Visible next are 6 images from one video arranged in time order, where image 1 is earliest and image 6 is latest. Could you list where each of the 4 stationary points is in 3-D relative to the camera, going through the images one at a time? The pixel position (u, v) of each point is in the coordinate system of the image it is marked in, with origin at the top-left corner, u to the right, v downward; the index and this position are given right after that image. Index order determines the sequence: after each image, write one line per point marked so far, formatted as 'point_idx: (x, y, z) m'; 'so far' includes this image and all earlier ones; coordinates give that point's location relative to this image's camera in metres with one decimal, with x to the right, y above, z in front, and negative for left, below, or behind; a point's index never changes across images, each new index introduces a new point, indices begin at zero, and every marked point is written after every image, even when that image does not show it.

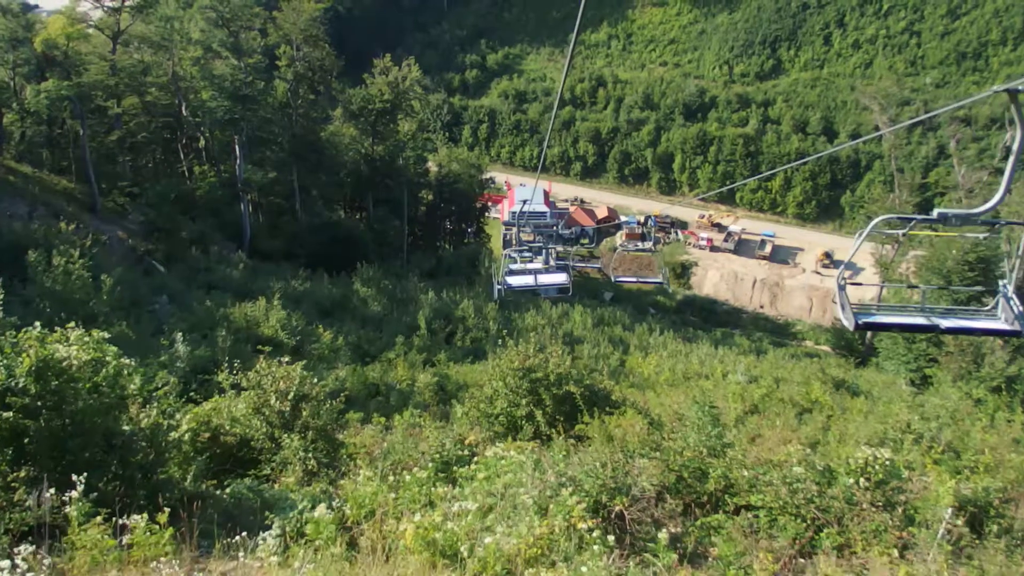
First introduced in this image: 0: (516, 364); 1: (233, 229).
0: (0.0, -0.3, +5.0) m
1: (-3.6, +0.8, +14.9) m
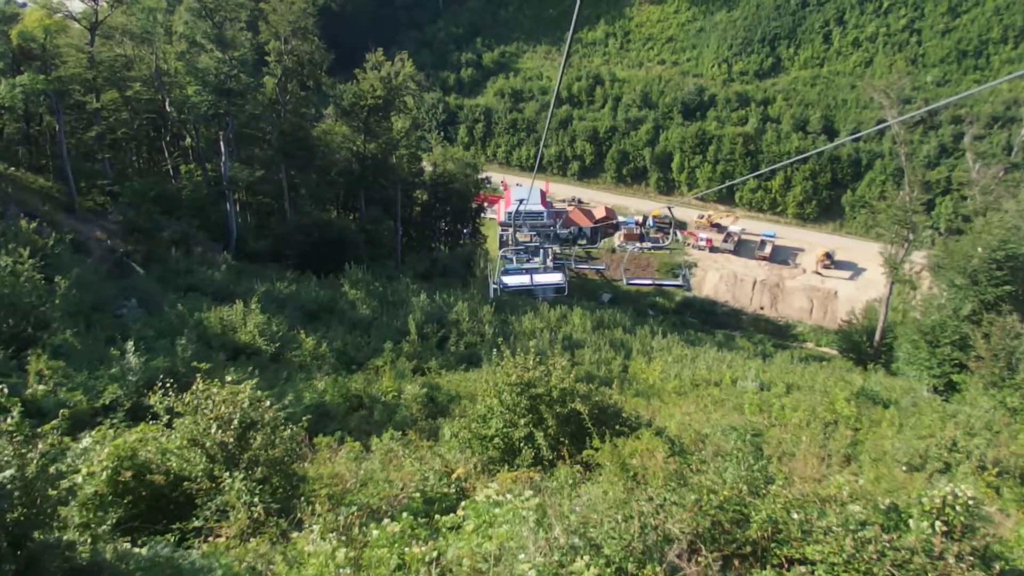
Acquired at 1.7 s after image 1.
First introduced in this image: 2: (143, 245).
0: (0.0, -0.4, +4.3) m
1: (-3.7, +0.7, +14.3) m
2: (-3.9, +0.5, +12.0) m
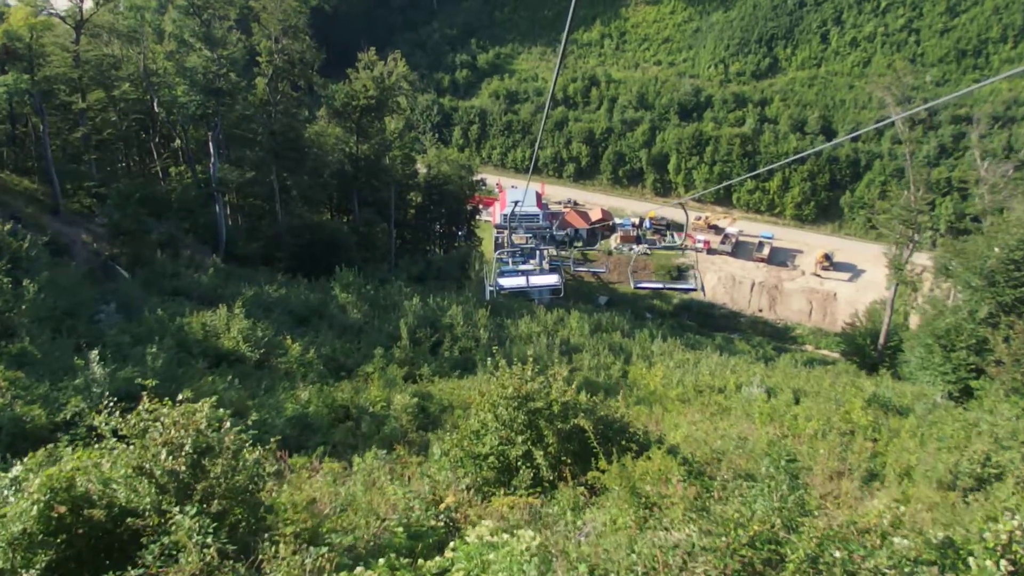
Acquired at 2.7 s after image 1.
0: (0.0, -0.4, +4.0) m
1: (-3.7, +0.7, +13.9) m
2: (-3.9, +0.4, +11.7) m
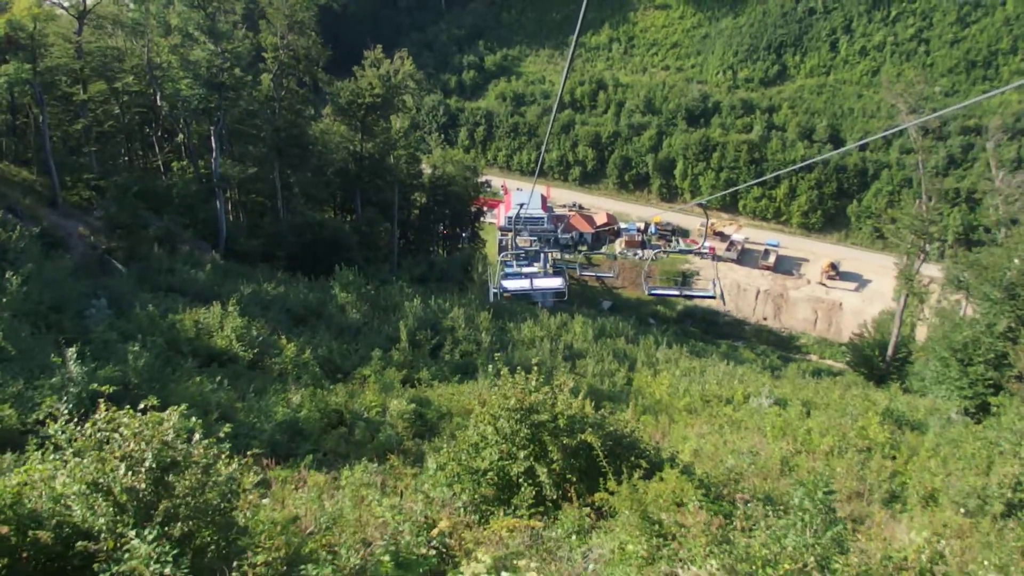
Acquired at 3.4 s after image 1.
0: (0.0, -0.4, +3.7) m
1: (-3.7, +0.7, +13.7) m
2: (-3.9, +0.5, +11.4) m
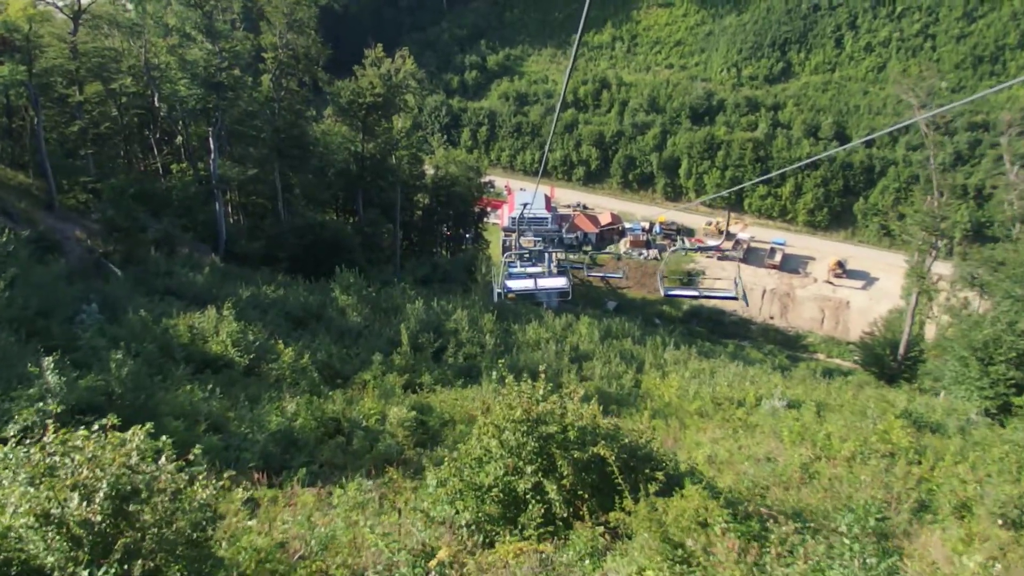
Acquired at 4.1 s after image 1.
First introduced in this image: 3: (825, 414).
0: (0.0, -0.4, +3.5) m
1: (-3.6, +0.7, +13.4) m
2: (-3.8, +0.4, +11.2) m
3: (+2.0, -0.8, +7.3) m
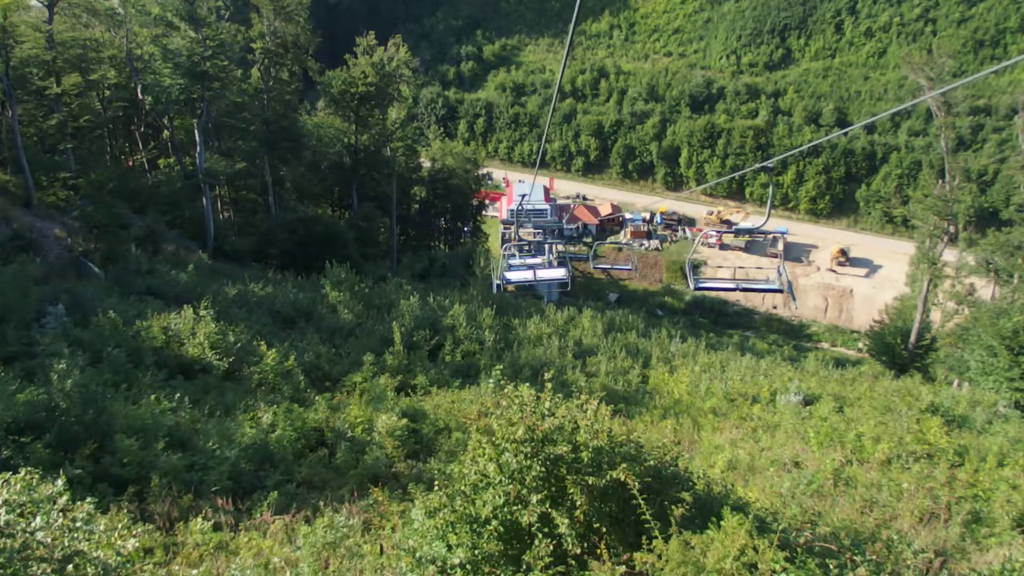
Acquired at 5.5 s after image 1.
0: (0.0, -0.4, +2.9) m
1: (-3.7, +0.7, +12.9) m
2: (-3.8, +0.4, +10.6) m
3: (+2.0, -0.7, +6.8) m
